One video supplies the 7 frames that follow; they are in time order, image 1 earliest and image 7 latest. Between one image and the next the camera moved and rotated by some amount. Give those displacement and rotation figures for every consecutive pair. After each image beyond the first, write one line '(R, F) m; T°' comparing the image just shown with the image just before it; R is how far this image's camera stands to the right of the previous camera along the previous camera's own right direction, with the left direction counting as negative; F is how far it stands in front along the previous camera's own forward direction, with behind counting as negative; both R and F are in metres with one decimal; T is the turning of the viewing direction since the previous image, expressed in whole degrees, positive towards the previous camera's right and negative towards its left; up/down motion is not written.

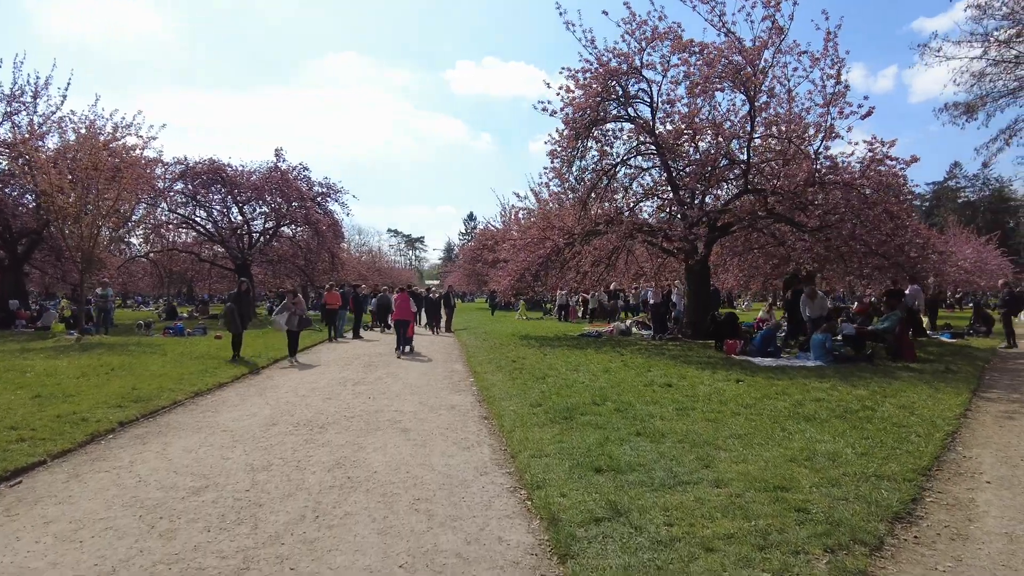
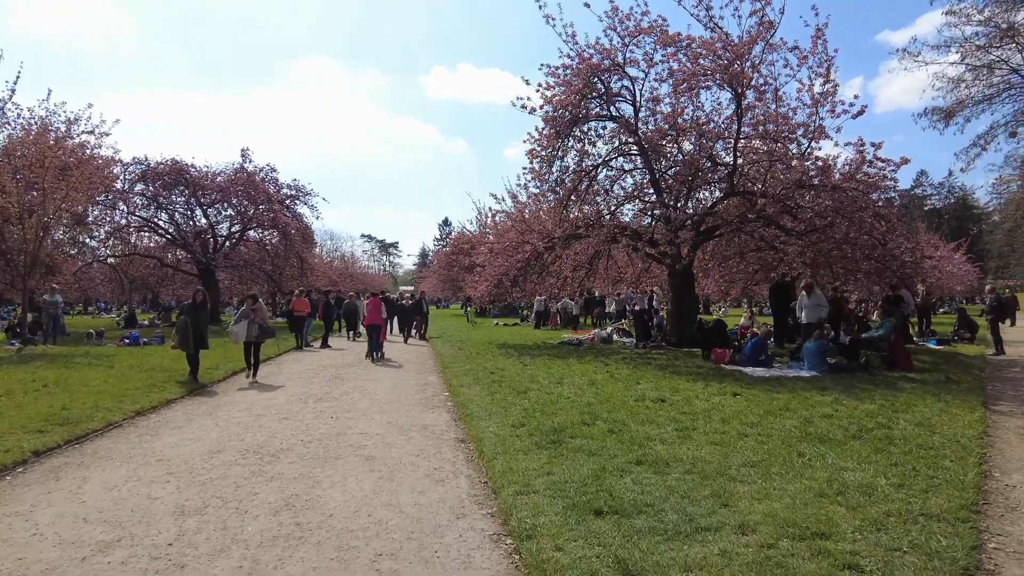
(-0.1, +0.8) m; +2°
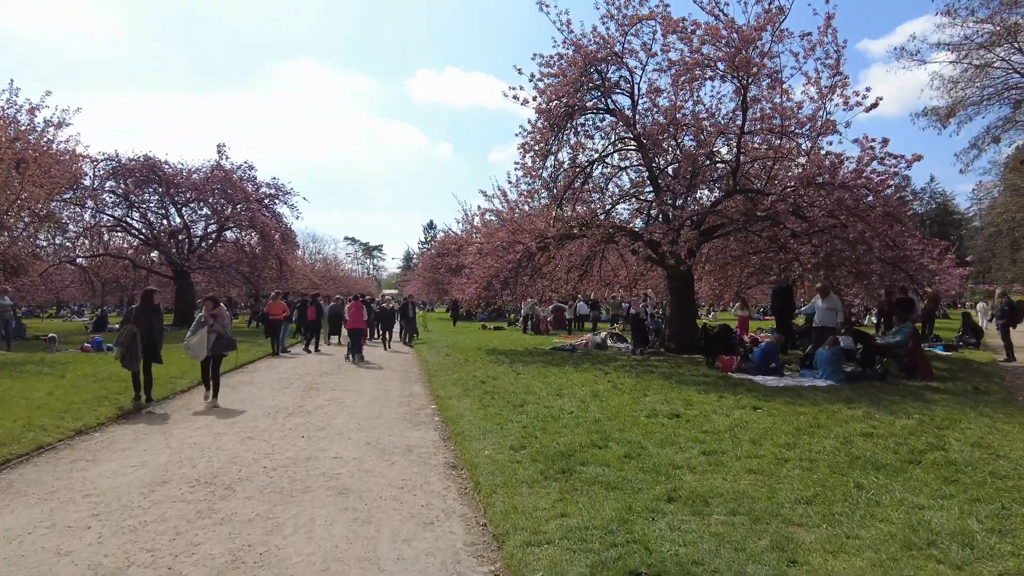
(-0.1, +0.9) m; +1°
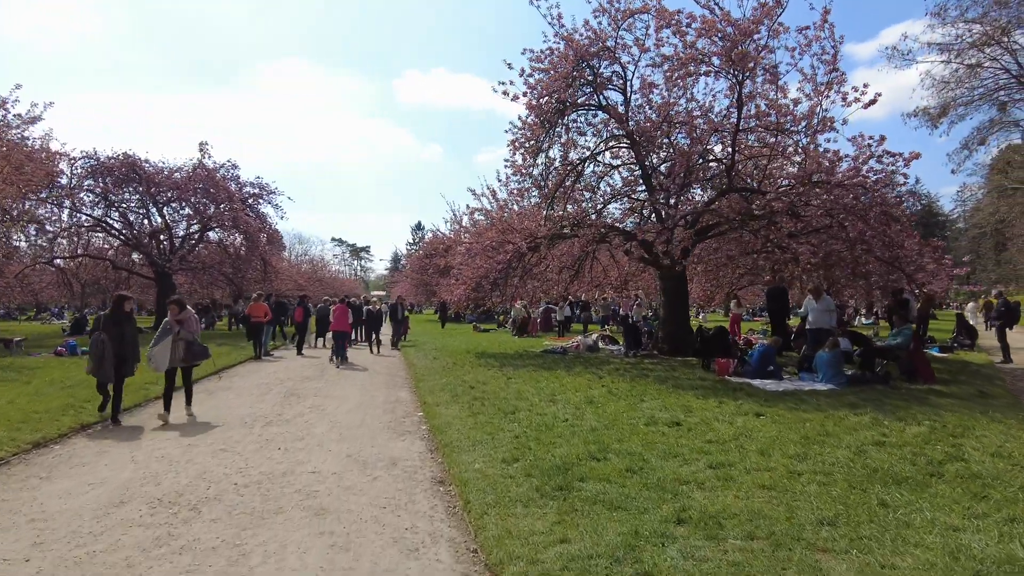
(0.0, +0.4) m; +1°
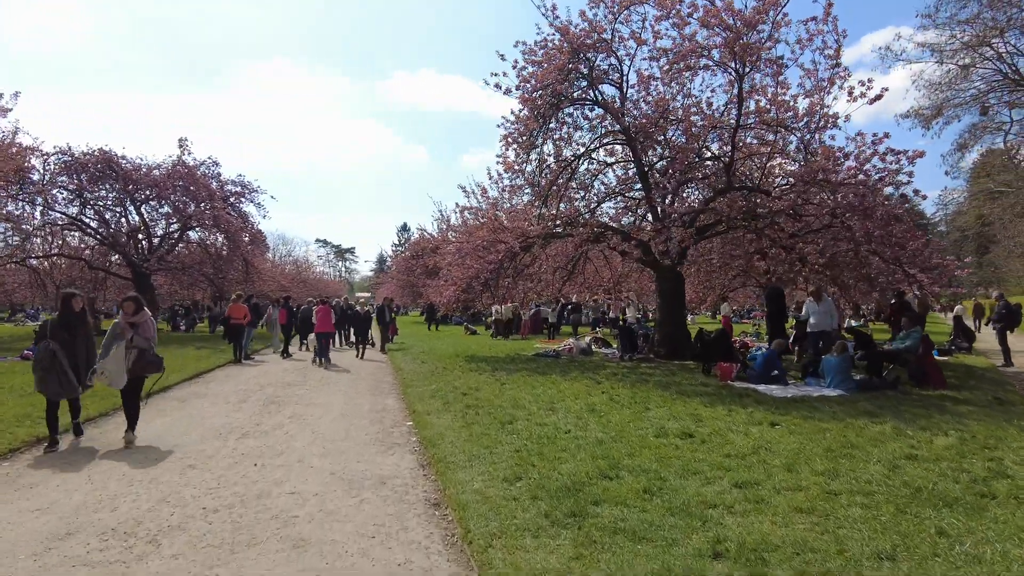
(-0.1, +0.6) m; +1°
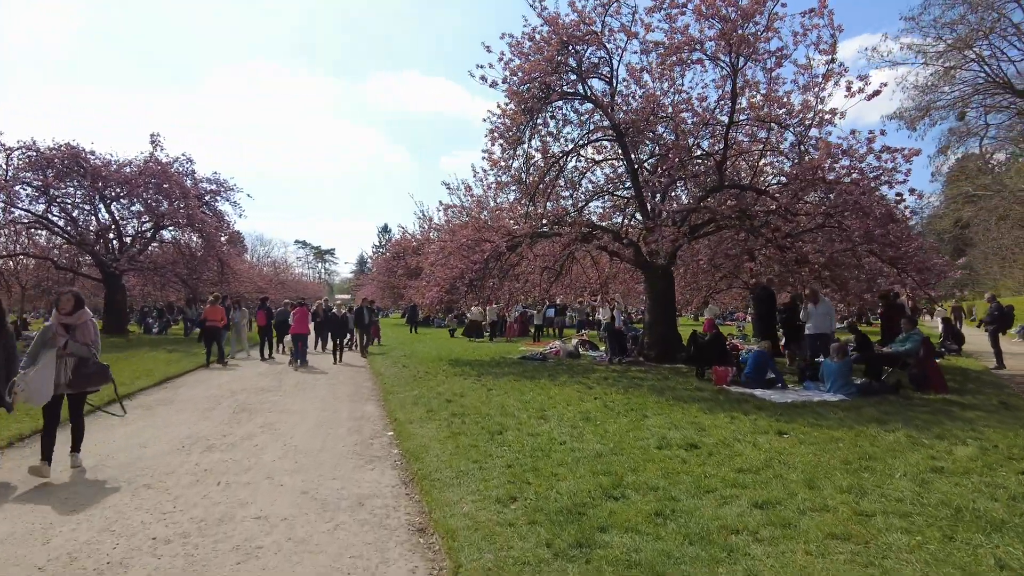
(-0.1, +0.5) m; +2°
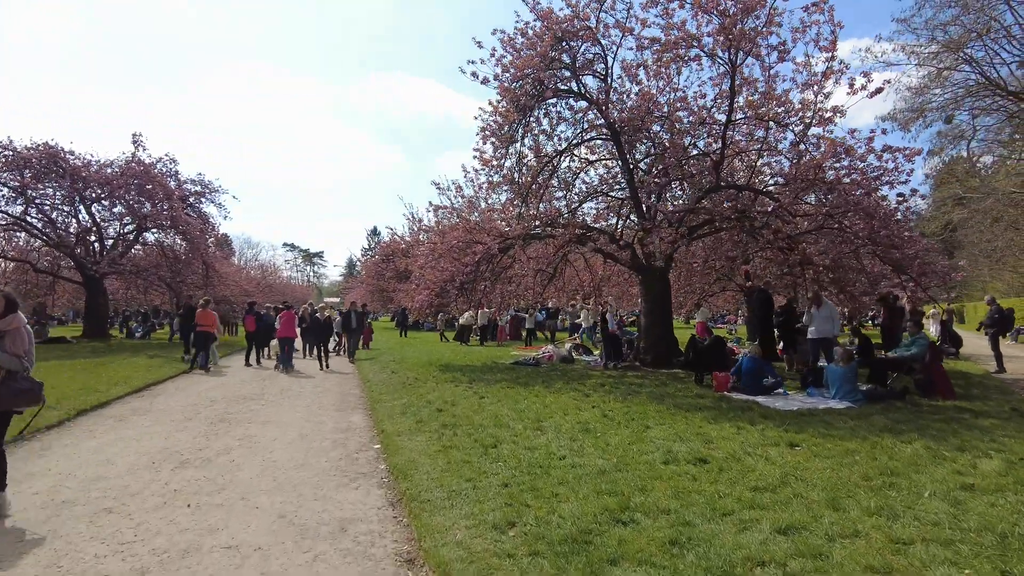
(0.0, +0.4) m; +1°
